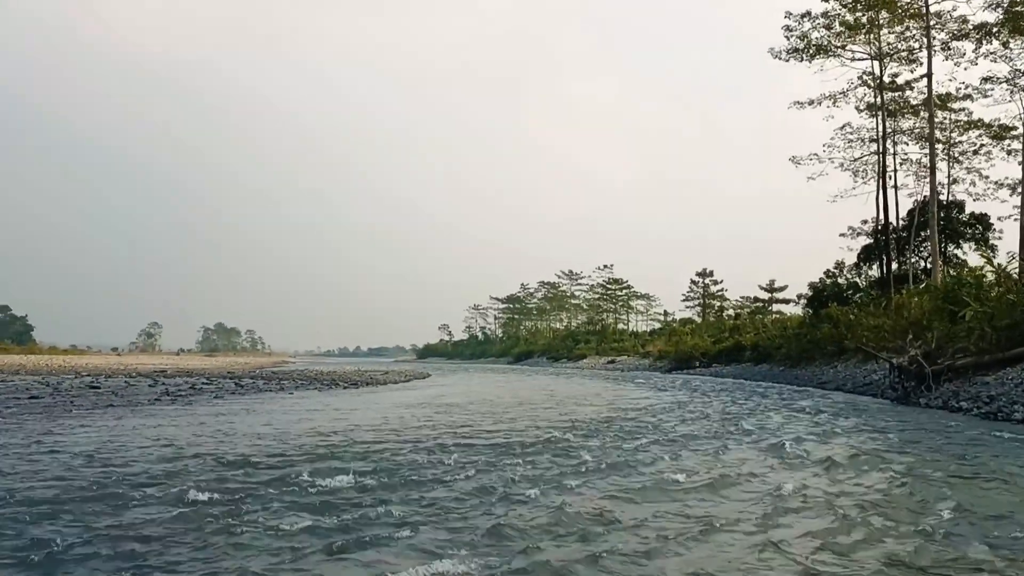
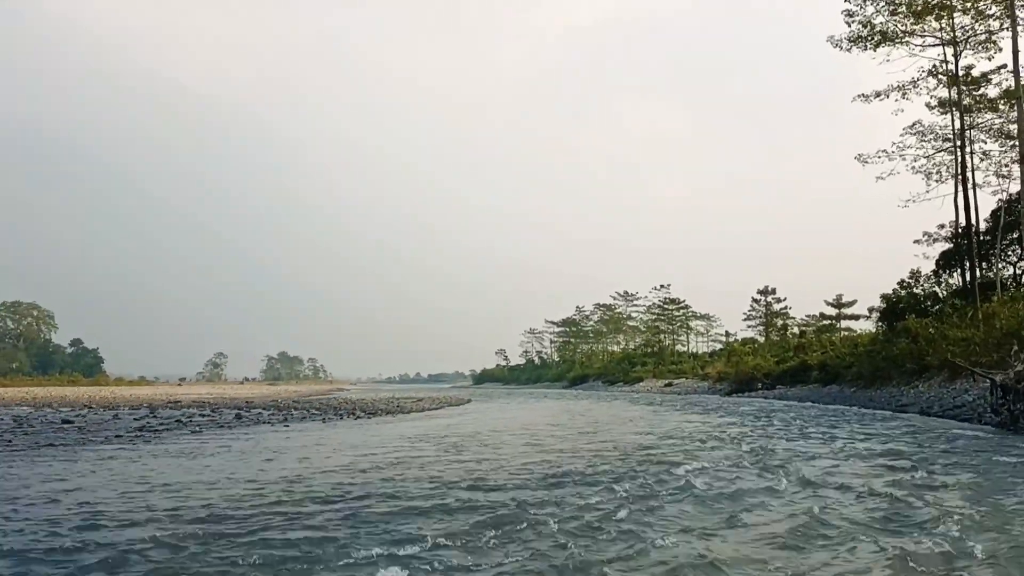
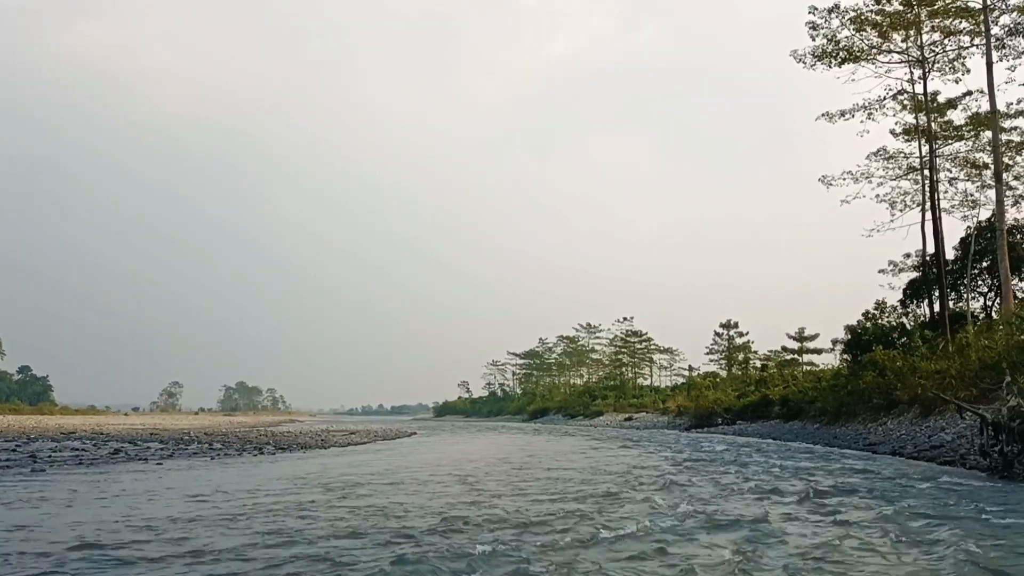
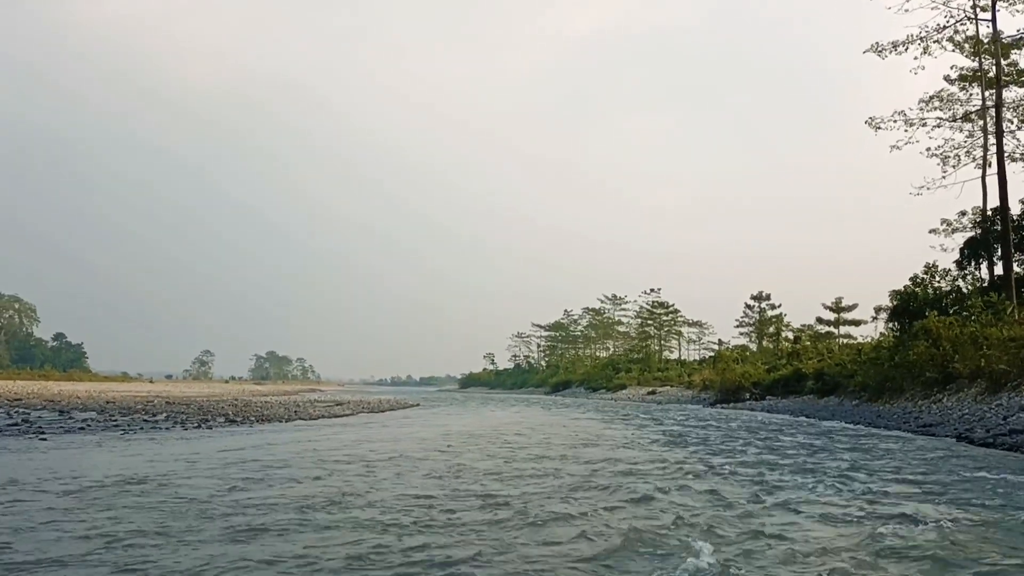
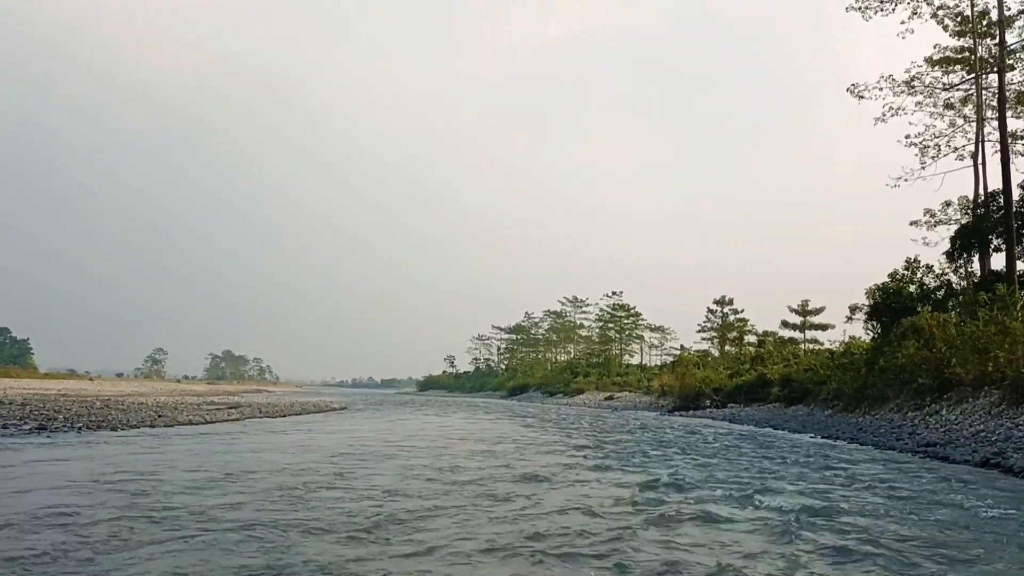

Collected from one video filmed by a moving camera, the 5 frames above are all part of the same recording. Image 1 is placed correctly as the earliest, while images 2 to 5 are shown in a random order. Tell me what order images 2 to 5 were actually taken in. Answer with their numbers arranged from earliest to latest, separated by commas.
2, 3, 4, 5
